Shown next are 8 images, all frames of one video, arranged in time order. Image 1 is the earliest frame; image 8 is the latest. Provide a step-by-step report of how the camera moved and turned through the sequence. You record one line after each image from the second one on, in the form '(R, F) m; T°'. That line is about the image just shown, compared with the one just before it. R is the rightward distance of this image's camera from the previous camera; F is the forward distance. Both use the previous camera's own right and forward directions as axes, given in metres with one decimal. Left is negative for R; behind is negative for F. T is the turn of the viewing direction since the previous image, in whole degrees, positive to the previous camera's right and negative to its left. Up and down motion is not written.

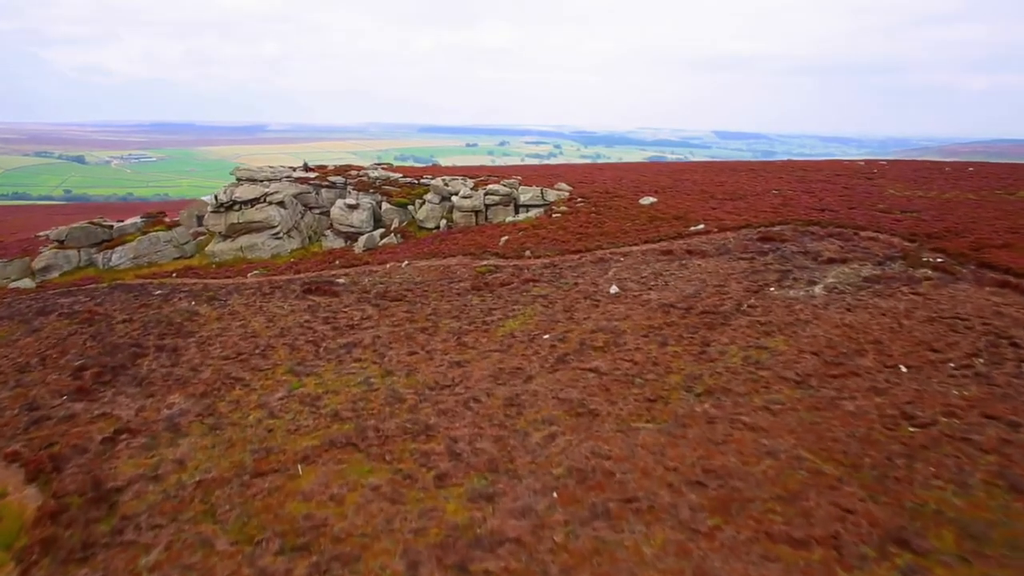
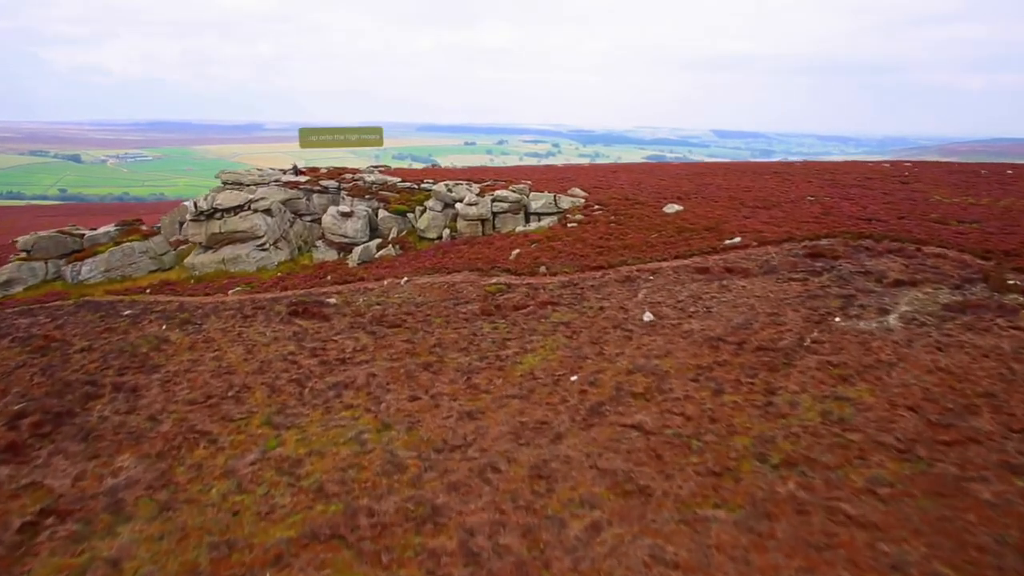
(-0.7, +4.3) m; 0°
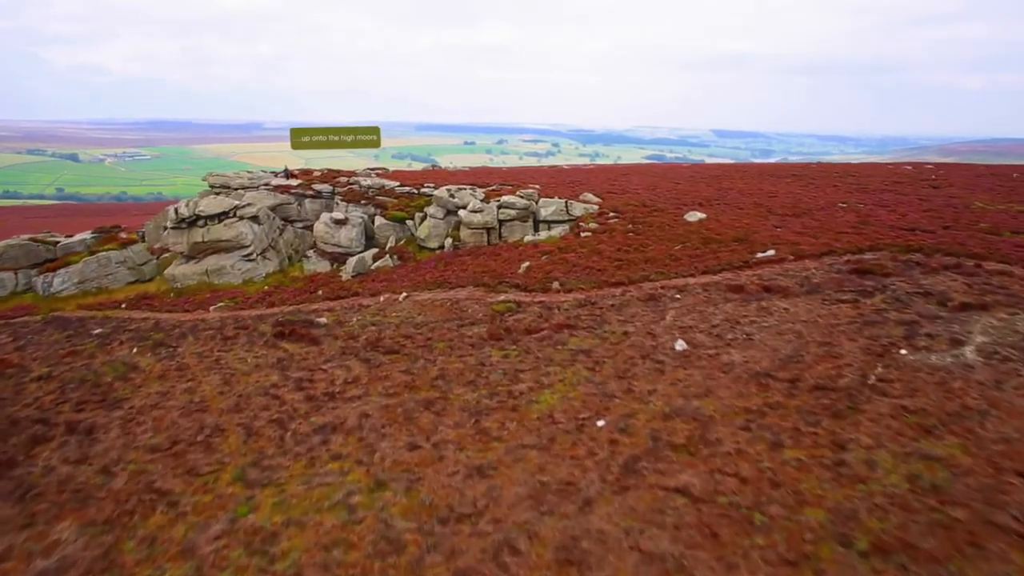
(-0.4, +3.3) m; 0°
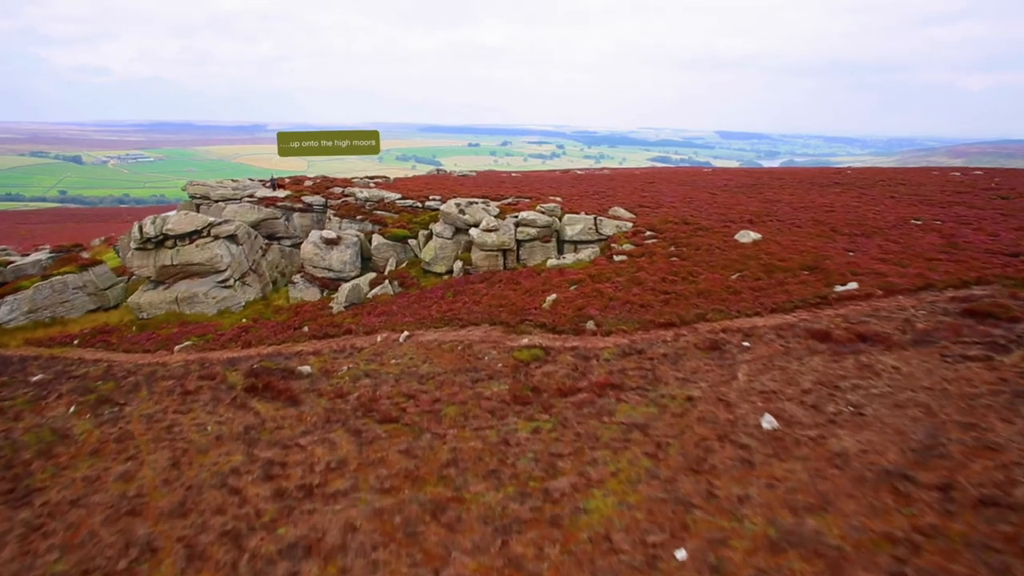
(-0.7, +5.6) m; 0°
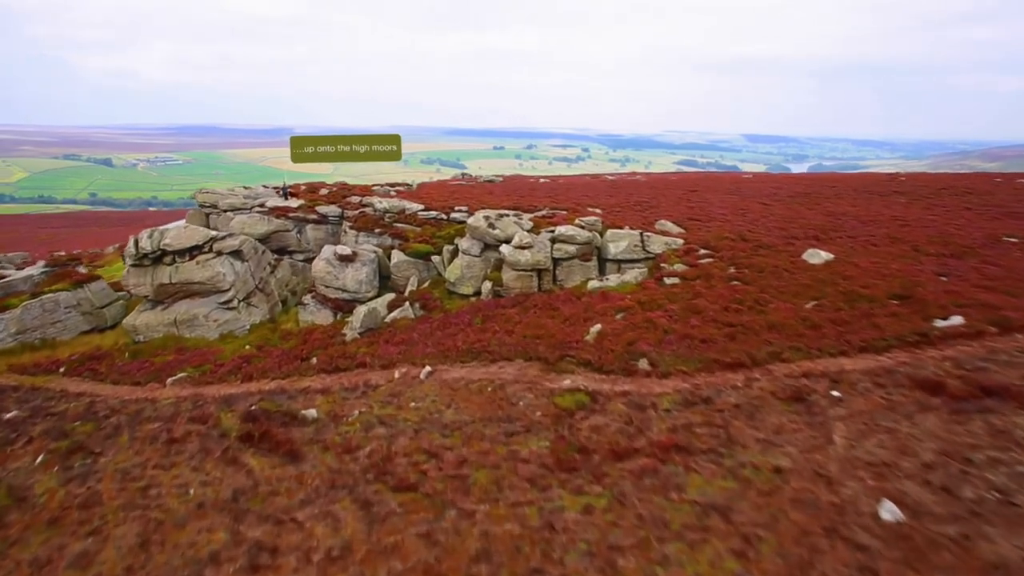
(-0.5, +3.7) m; -2°
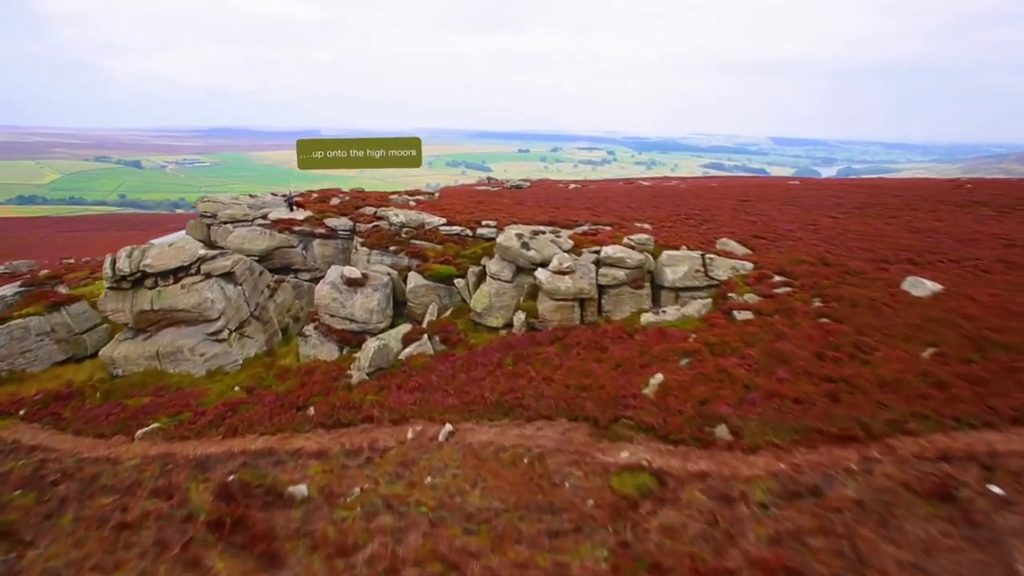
(-0.4, +4.6) m; -2°
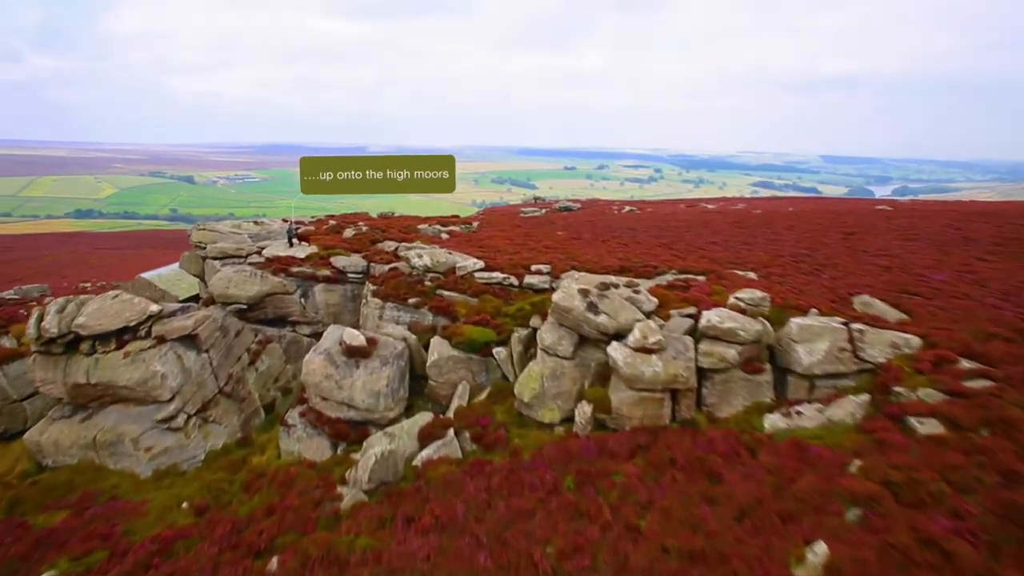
(-0.4, +7.3) m; -3°
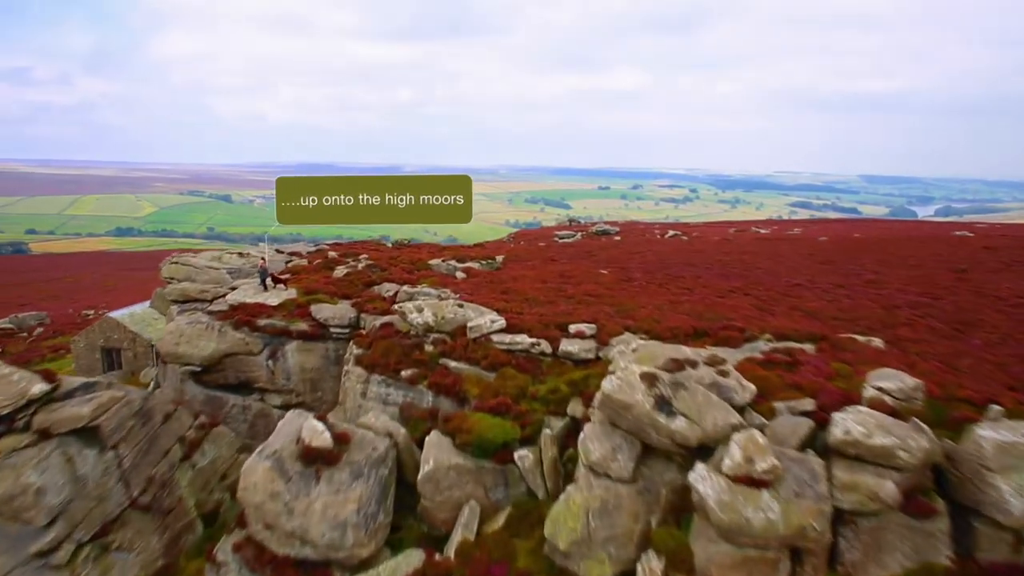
(0.0, +6.0) m; -3°
